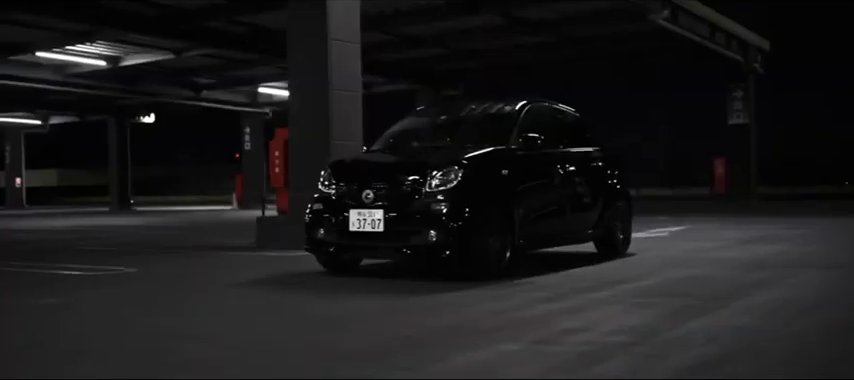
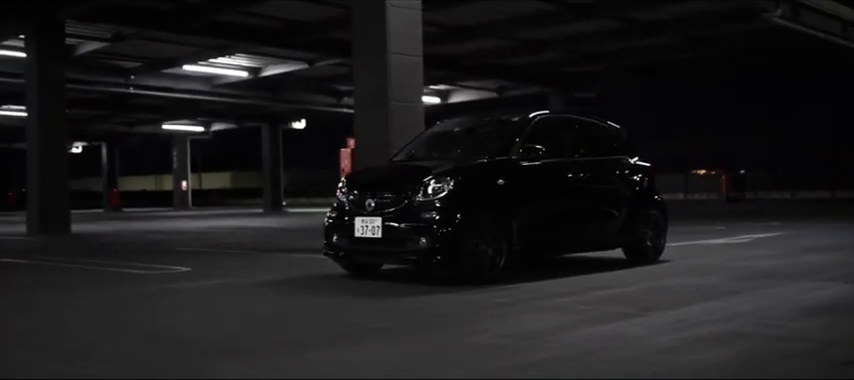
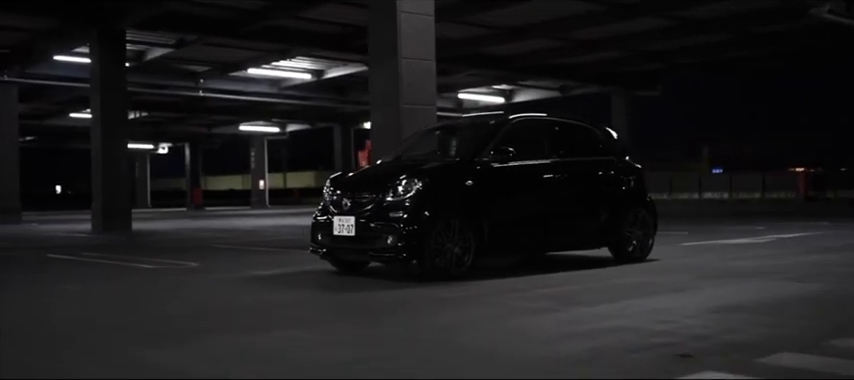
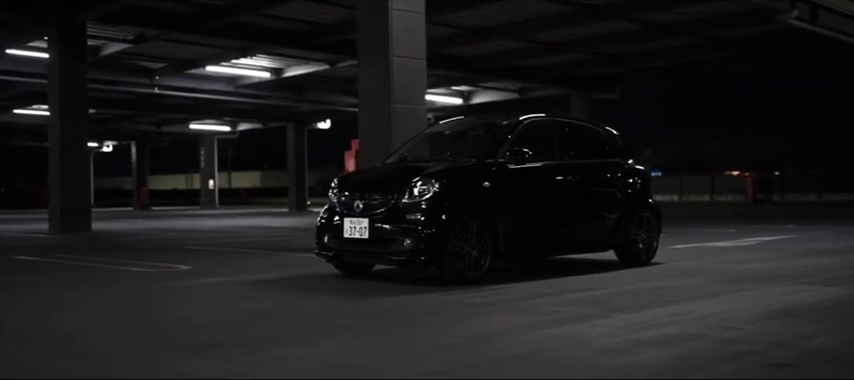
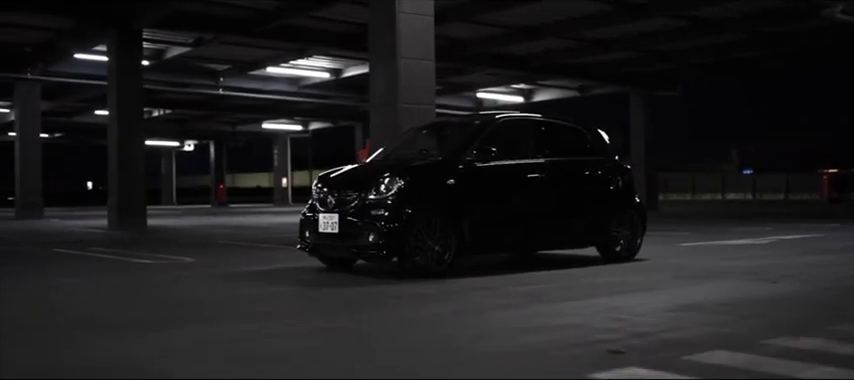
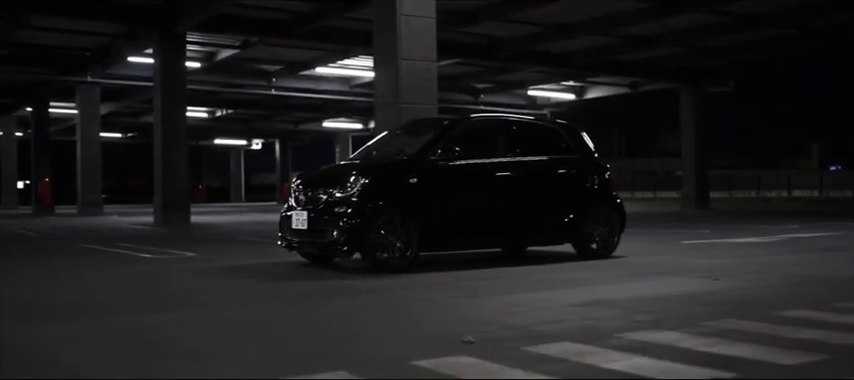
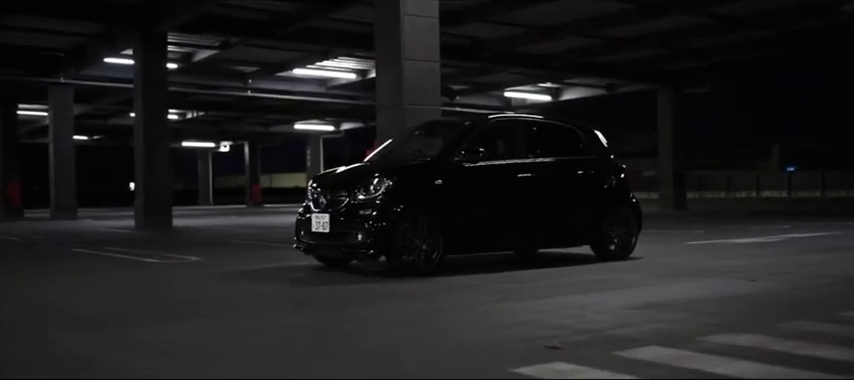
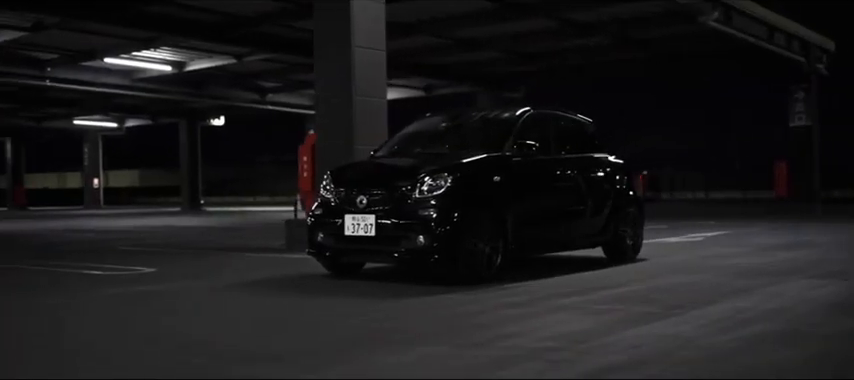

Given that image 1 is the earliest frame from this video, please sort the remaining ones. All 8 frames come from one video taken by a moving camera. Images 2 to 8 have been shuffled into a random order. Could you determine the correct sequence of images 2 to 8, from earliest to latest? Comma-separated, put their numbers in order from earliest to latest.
8, 2, 4, 3, 5, 7, 6
